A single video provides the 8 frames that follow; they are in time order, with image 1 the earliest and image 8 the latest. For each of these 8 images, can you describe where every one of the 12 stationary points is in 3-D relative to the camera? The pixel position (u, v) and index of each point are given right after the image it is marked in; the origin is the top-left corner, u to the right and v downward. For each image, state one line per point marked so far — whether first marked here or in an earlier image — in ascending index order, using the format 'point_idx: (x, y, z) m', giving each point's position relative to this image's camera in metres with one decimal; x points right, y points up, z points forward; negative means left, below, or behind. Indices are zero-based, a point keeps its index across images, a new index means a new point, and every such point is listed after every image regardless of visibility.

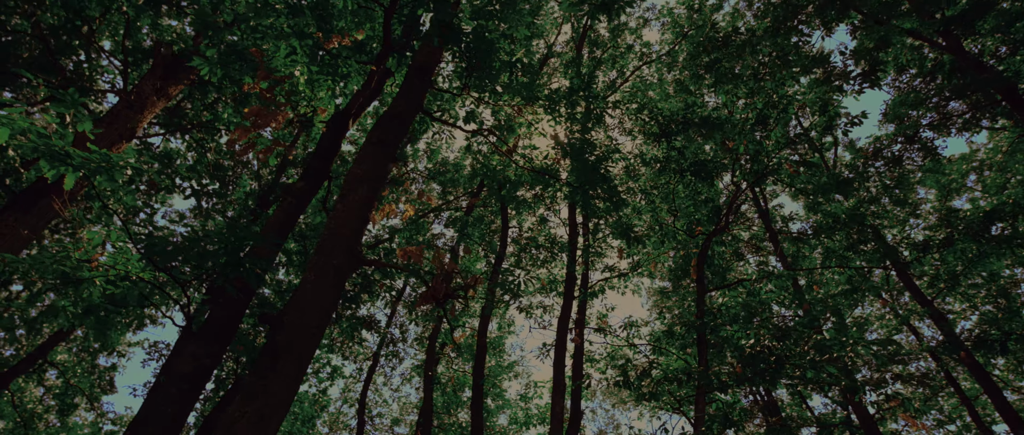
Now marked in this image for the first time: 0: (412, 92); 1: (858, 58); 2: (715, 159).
0: (-1.0, +1.2, +4.8) m
1: (+4.6, +2.1, +6.8) m
2: (+3.2, +0.9, +8.1) m
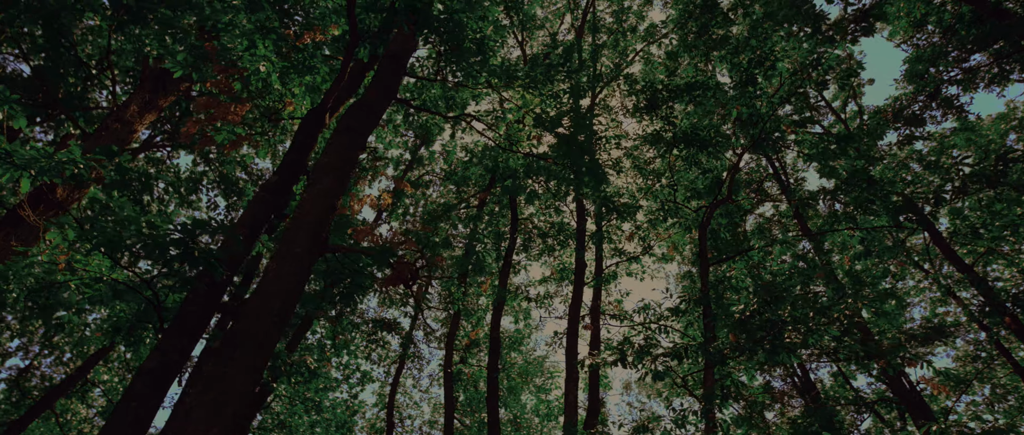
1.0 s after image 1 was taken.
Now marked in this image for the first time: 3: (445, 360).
0: (-1.2, +1.3, +4.8) m
1: (+4.4, +2.6, +6.4) m
2: (+3.2, +1.3, +7.8) m
3: (-1.5, -3.3, +12.1) m
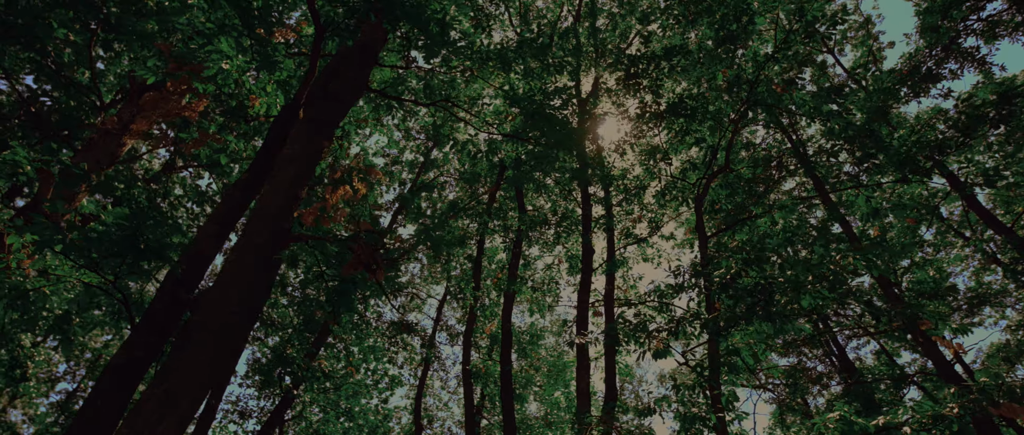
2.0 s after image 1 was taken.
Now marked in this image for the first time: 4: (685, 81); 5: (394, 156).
0: (-1.5, +1.4, +4.7) m
1: (+4.1, +3.1, +6.1) m
2: (+3.0, +1.7, +7.5) m
3: (-1.1, -3.3, +12.0) m
4: (+3.3, +2.6, +9.7) m
5: (-4.4, +2.3, +19.5) m
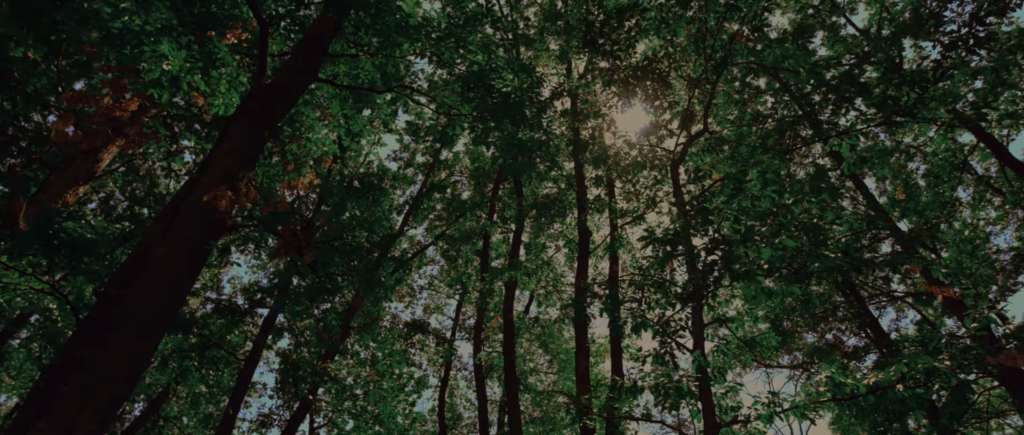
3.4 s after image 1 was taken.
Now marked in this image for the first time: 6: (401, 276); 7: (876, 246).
0: (-1.9, +1.4, +4.7) m
1: (+3.5, +3.6, +5.8) m
2: (+2.7, +2.1, +7.2) m
3: (-0.8, -3.1, +11.9) m
4: (+2.9, +3.1, +9.4) m
5: (-4.1, +2.2, +19.6) m
6: (-3.8, -2.0, +17.4) m
7: (+7.5, -0.6, +10.5) m
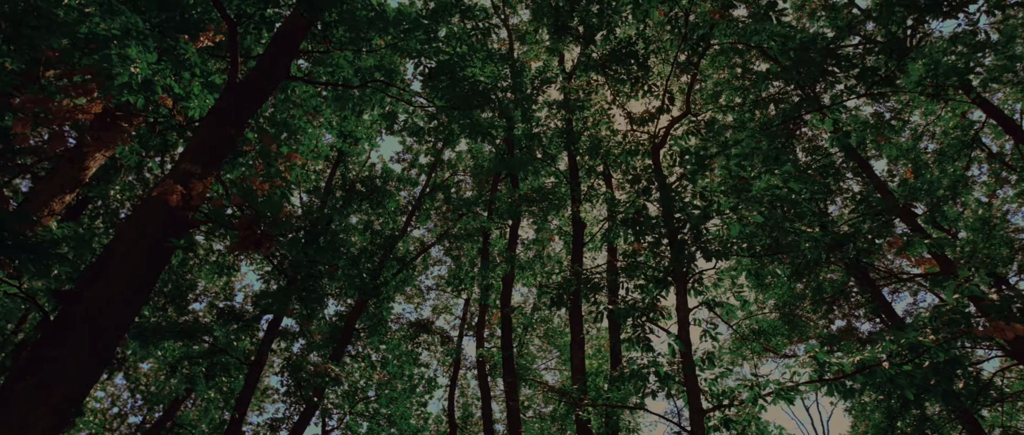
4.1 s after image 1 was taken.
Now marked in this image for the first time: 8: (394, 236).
0: (-2.2, +1.5, +4.7) m
1: (+3.2, +3.8, +5.6) m
2: (+2.4, +2.3, +7.1) m
3: (-0.7, -3.1, +11.9) m
4: (+2.7, +3.3, +9.3) m
5: (-4.1, +2.2, +19.6) m
6: (-3.6, -2.0, +17.4) m
7: (+7.4, -0.2, +10.3) m
8: (-4.1, -0.6, +17.6) m
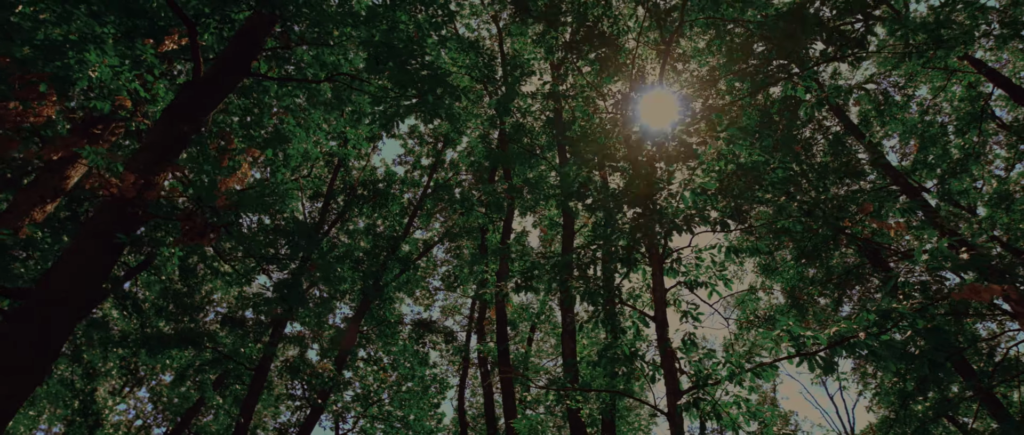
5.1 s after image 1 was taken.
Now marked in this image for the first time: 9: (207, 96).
0: (-2.5, +1.5, +4.7) m
1: (+2.8, +4.1, +5.5) m
2: (+2.1, +2.6, +7.0) m
3: (-0.7, -3.0, +11.9) m
4: (+2.4, +3.5, +9.1) m
5: (-4.1, +2.1, +19.6) m
6: (-3.5, -2.1, +17.5) m
7: (+7.3, +0.3, +10.0) m
8: (-4.0, -0.7, +17.6) m
9: (-2.6, +1.1, +4.5) m
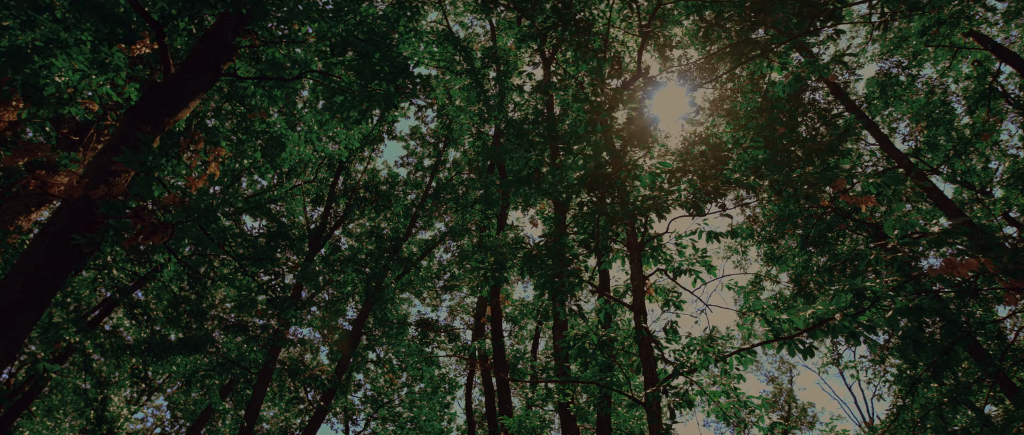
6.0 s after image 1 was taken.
0: (-2.8, +1.5, +4.7) m
1: (+2.4, +4.2, +5.4) m
2: (+1.8, +2.7, +6.9) m
3: (-0.7, -2.9, +11.8) m
4: (+2.1, +3.7, +9.0) m
5: (-4.0, +2.1, +19.7) m
6: (-3.3, -2.1, +17.5) m
7: (+7.2, +0.6, +9.8) m
8: (-3.9, -0.7, +17.6) m
9: (-2.9, +1.1, +4.5) m
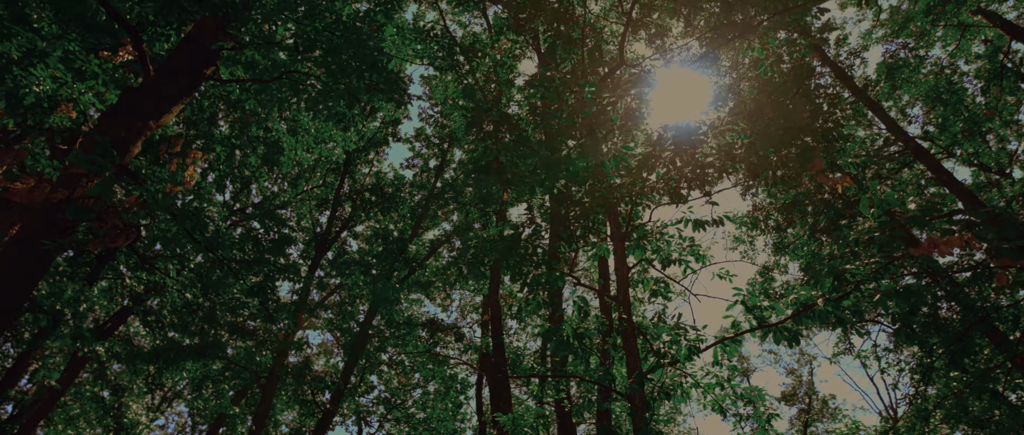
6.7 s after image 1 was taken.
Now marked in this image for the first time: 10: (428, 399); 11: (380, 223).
0: (-3.0, +1.4, +4.7) m
1: (+2.1, +4.4, +5.2) m
2: (+1.6, +2.8, +6.8) m
3: (-0.6, -2.9, +11.8) m
4: (+2.0, +3.8, +8.9) m
5: (-3.9, +2.0, +19.7) m
6: (-3.1, -2.1, +17.5) m
7: (+7.1, +0.9, +9.6) m
8: (-3.7, -0.8, +17.7) m
9: (-3.1, +1.0, +4.5) m
10: (-3.3, -7.0, +19.9) m
11: (-4.9, -0.2, +18.7) m
